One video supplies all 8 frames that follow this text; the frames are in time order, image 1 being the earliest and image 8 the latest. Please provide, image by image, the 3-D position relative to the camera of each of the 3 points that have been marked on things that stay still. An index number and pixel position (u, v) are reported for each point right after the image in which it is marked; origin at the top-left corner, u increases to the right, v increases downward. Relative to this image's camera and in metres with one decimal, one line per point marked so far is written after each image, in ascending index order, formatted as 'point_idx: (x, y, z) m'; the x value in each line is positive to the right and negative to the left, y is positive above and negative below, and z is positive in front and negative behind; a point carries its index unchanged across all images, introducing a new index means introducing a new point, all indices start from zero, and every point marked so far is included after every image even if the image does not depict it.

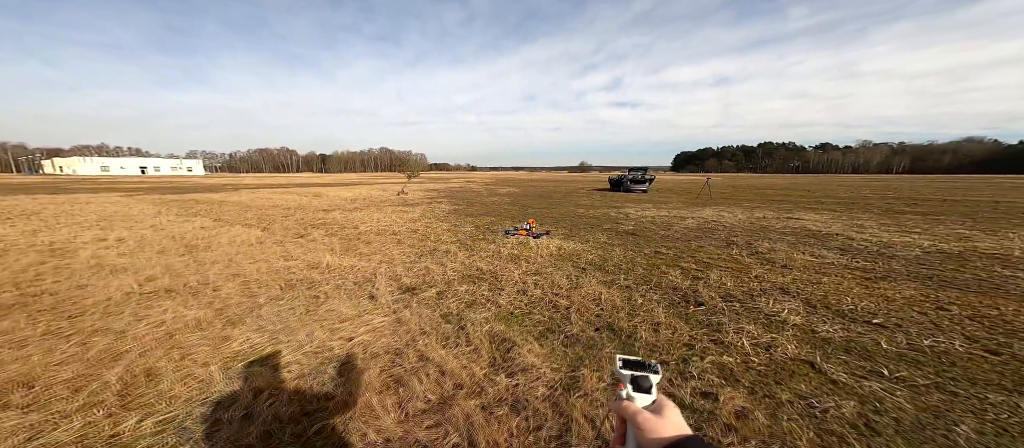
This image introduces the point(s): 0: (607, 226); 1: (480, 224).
0: (+3.9, -0.2, +12.6) m
1: (-1.3, 0.0, +12.6) m
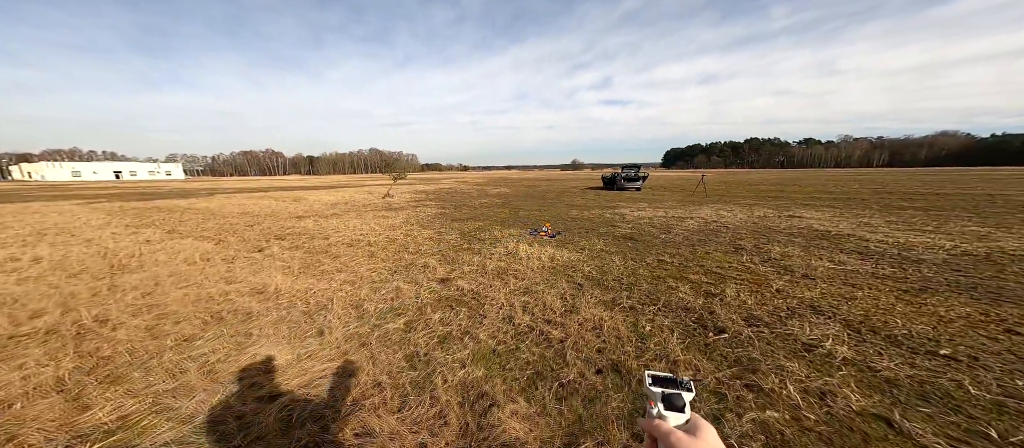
0: (+3.5, -0.3, +11.7) m
1: (-1.8, -0.2, +11.6) m
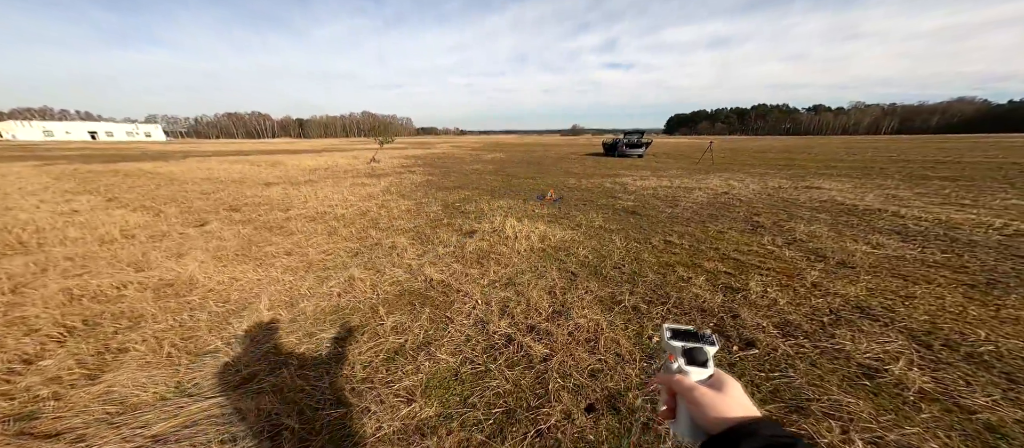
0: (+3.2, +0.7, +10.6) m
1: (-2.1, +0.8, +10.5) m
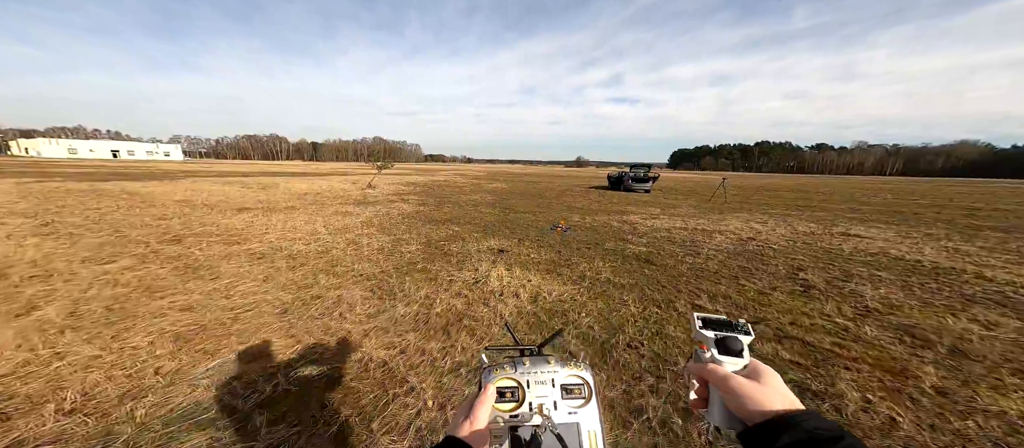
0: (+3.0, -0.7, +9.1) m
1: (-2.3, -0.3, +9.1) m
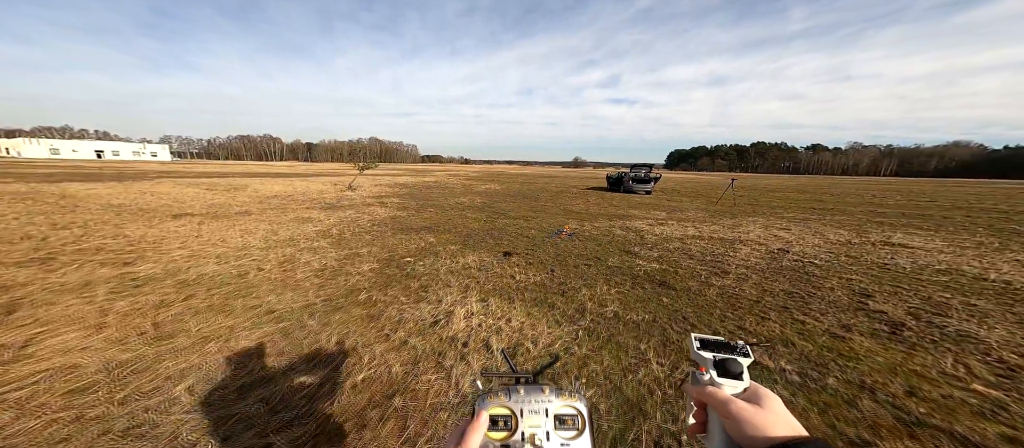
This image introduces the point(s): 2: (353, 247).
0: (+2.6, -0.9, +7.5) m
1: (-2.7, -0.6, +7.4) m
2: (-3.8, -0.5, +7.5) m
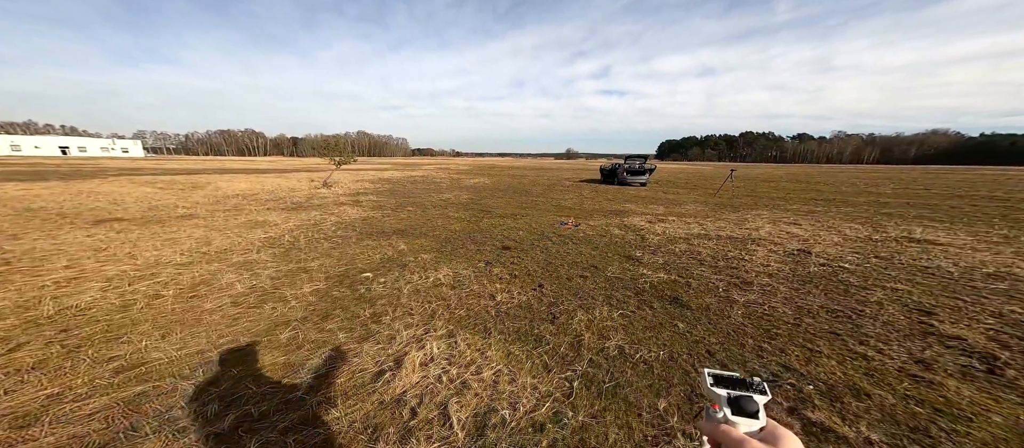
0: (+2.2, -0.9, +6.3) m
1: (-3.0, -0.7, +6.2) m
2: (-4.1, -0.7, +6.2) m
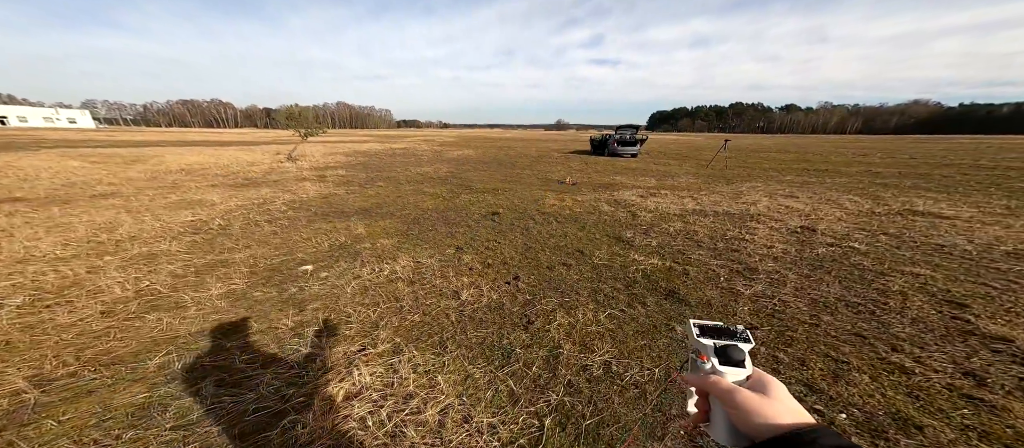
0: (+1.8, -0.6, +5.6) m
1: (-3.5, -0.4, +5.2) m
2: (-4.6, -0.4, +5.2) m
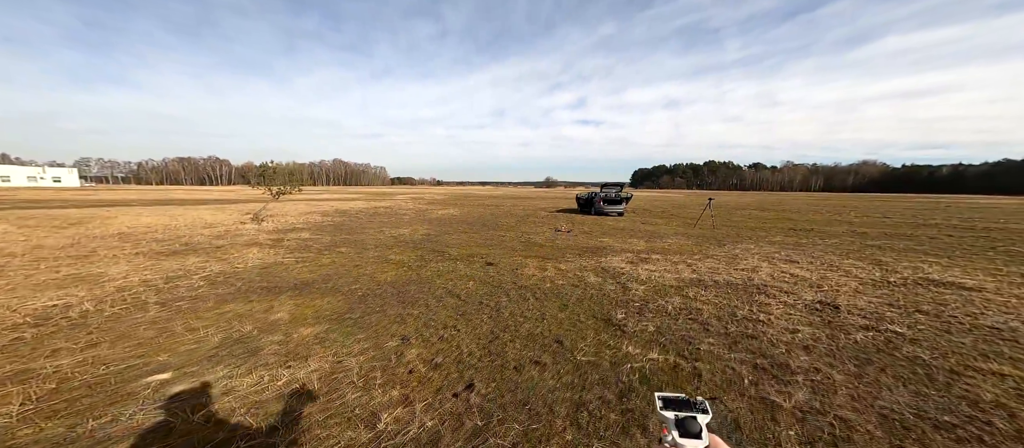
0: (+1.2, -1.7, +4.3) m
1: (-4.1, -1.5, +3.8) m
2: (-5.2, -1.5, +3.7) m
